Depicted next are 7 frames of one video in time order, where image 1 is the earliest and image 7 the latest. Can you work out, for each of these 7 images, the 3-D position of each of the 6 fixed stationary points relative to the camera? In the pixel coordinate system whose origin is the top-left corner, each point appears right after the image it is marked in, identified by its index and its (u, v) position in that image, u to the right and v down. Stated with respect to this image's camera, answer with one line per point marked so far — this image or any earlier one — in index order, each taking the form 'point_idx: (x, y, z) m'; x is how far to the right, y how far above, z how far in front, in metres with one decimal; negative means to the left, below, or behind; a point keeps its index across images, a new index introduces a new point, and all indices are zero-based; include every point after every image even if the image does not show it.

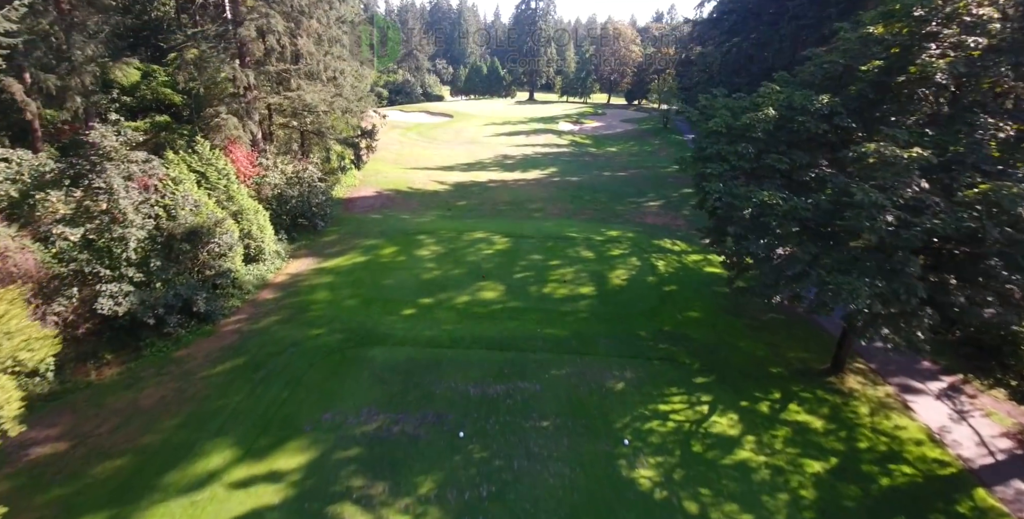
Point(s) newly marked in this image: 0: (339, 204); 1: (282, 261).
0: (-7.4, +2.3, +19.2) m
1: (-6.8, -0.1, +13.4) m
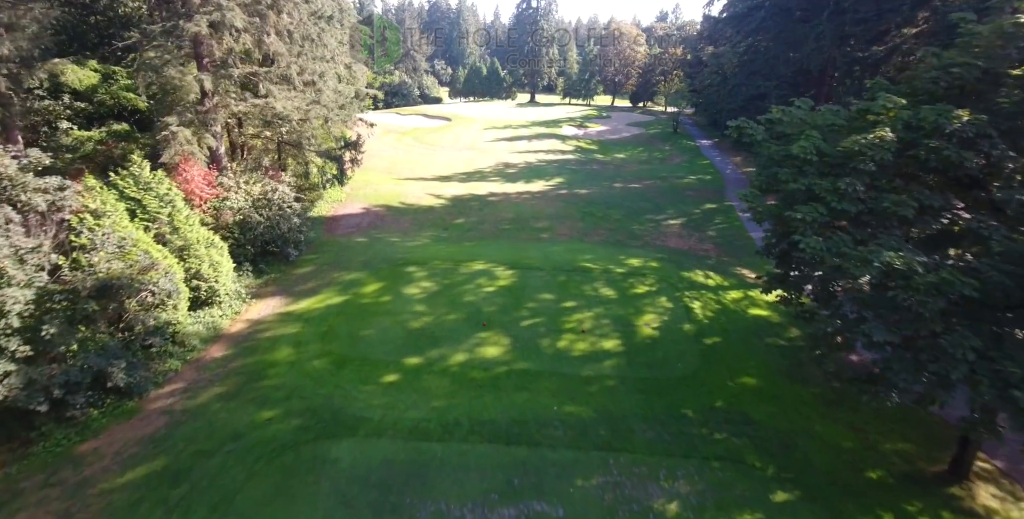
0: (-7.2, +1.3, +17.0) m
1: (-6.6, -1.1, +11.2) m
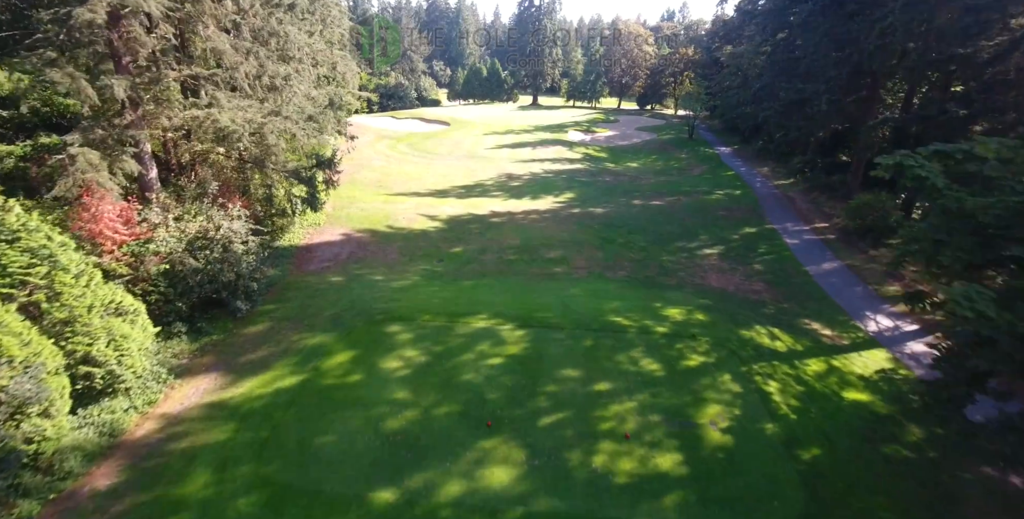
0: (-7.0, +0.1, +14.1) m
1: (-6.4, -2.3, +8.3) m
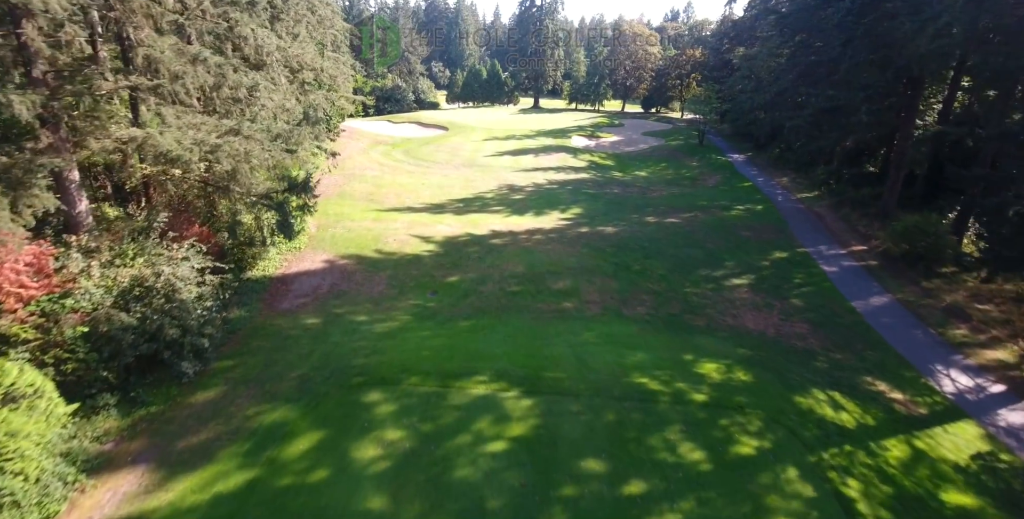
0: (-6.9, -0.9, +12.3) m
1: (-6.3, -3.2, +6.4) m
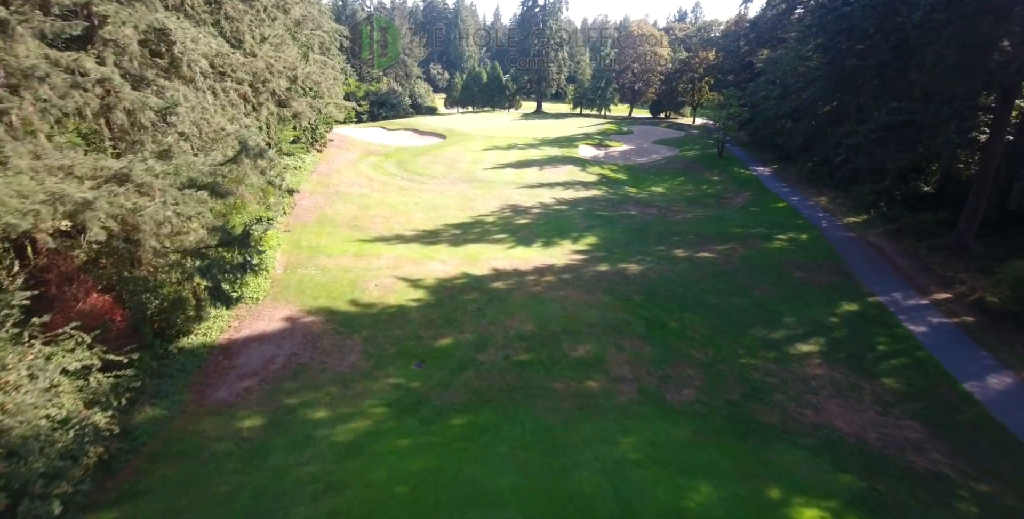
0: (-6.7, -2.4, +9.4) m
1: (-6.1, -4.7, +3.5) m
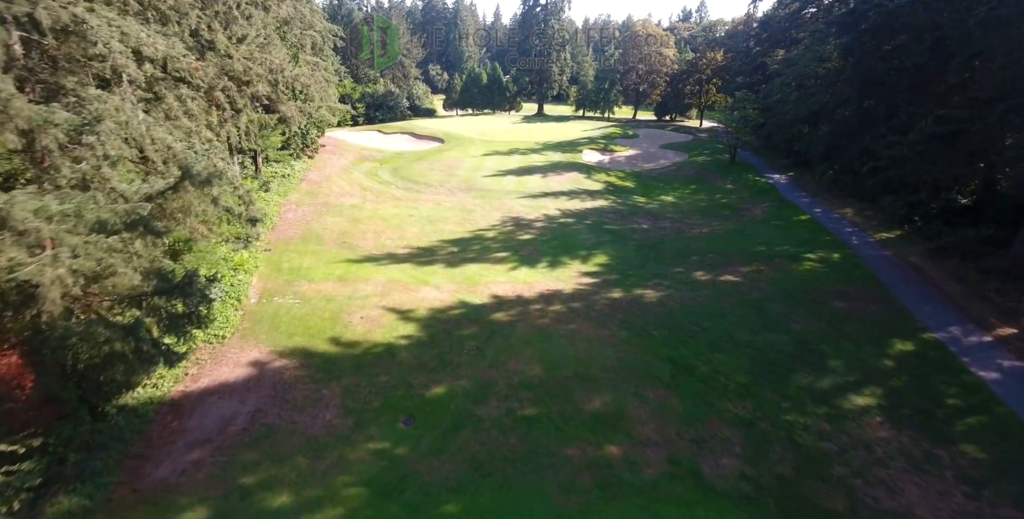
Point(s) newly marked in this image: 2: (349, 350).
0: (-6.6, -3.2, +7.7) m
1: (-6.0, -5.5, +1.9) m
2: (-4.0, -2.2, +11.0) m
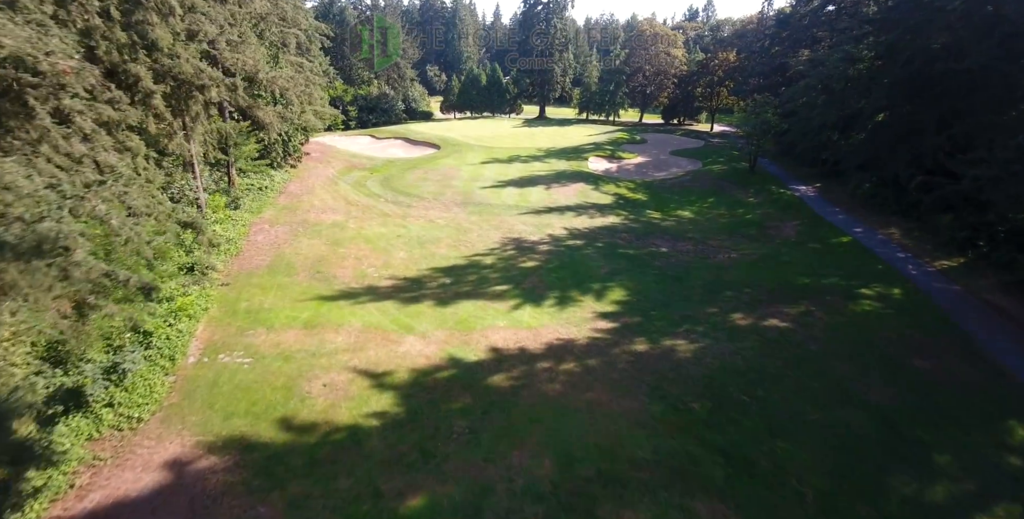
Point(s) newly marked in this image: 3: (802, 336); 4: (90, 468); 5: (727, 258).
0: (-6.5, -4.3, +5.1) m
1: (-6.0, -6.6, -0.7) m
2: (-3.9, -3.3, +8.4) m
3: (+7.5, -1.9, +11.7) m
4: (-6.9, -3.4, +7.7) m
5: (+8.3, +0.1, +17.4) m
